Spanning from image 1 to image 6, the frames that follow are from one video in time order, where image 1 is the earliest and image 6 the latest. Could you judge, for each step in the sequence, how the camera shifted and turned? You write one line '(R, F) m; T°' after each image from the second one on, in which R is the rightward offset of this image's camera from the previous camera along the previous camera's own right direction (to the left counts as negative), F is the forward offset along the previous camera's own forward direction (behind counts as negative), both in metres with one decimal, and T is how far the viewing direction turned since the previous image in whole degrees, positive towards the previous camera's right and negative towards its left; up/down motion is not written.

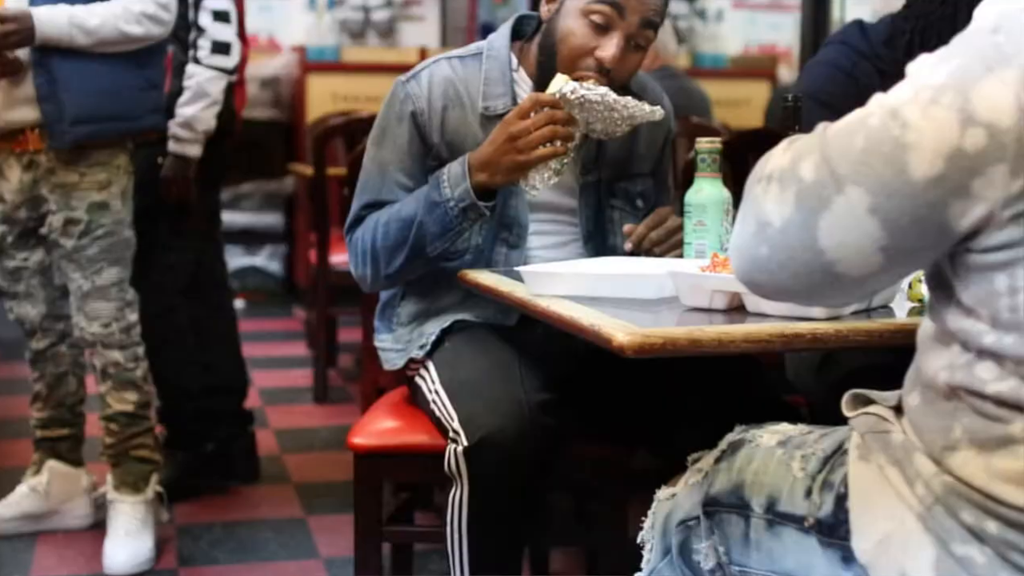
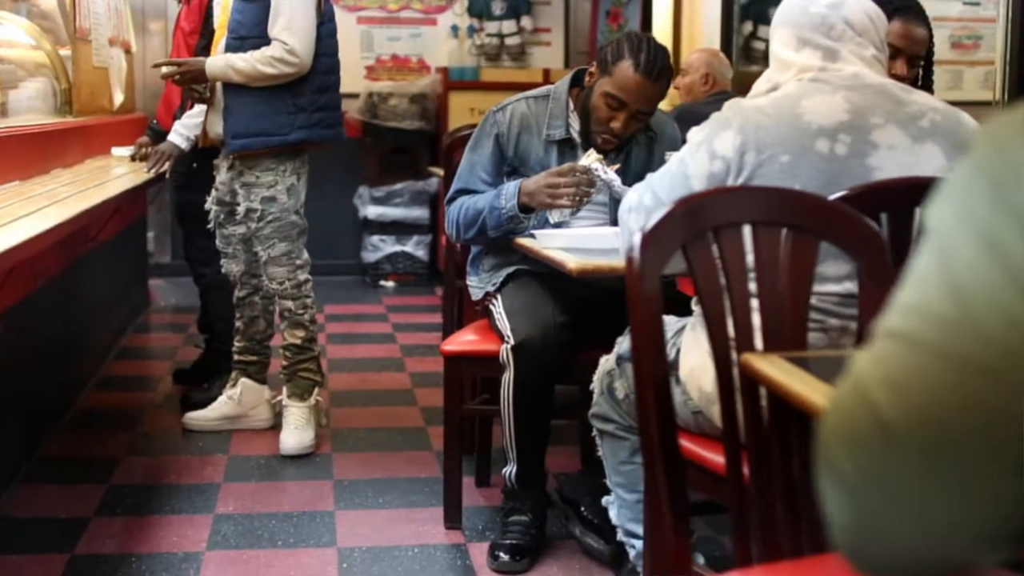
(+0.3, -0.9) m; -8°
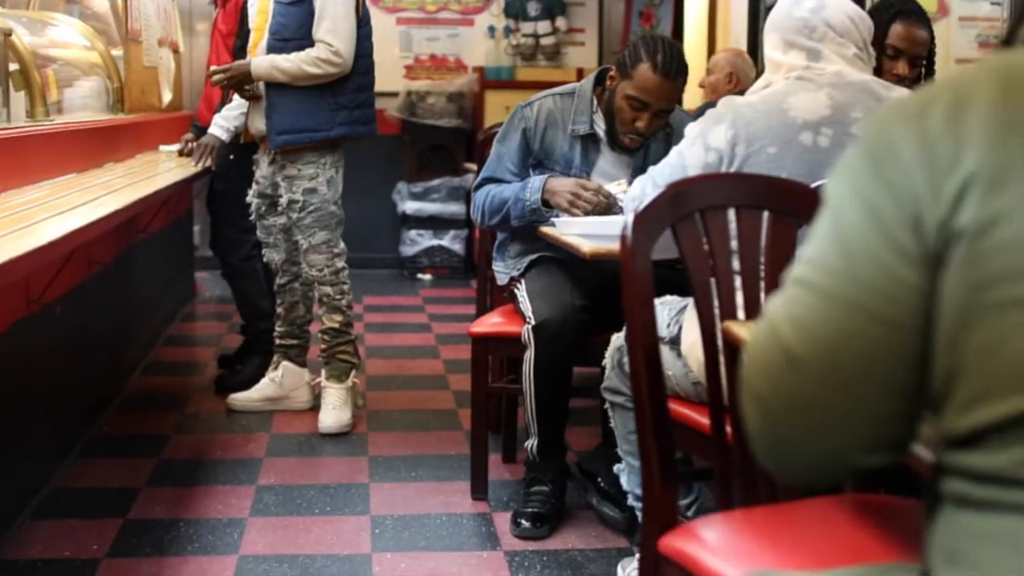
(0.0, -0.2) m; -2°
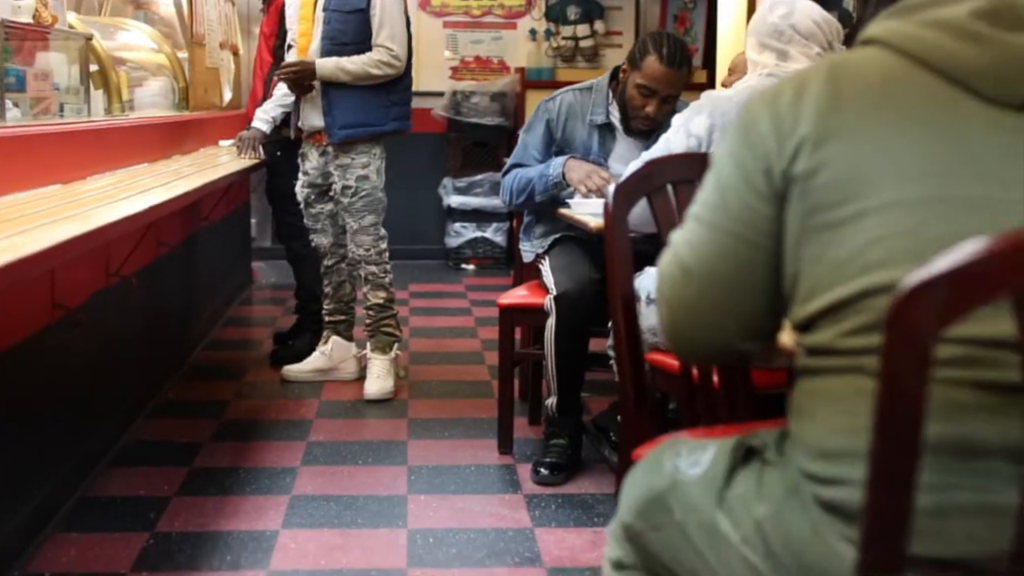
(+0.1, -0.3) m; -3°
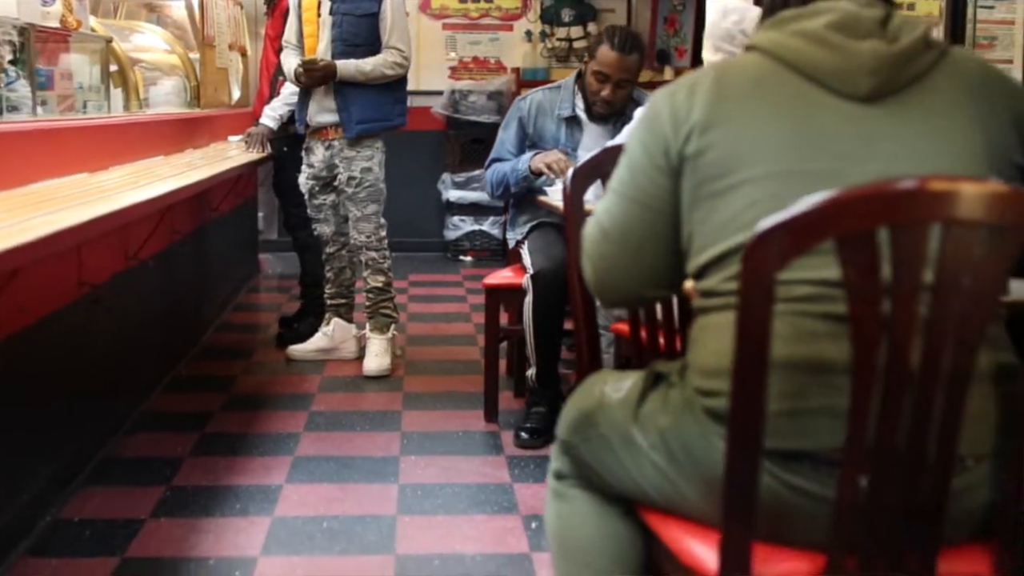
(+0.1, -0.3) m; 0°
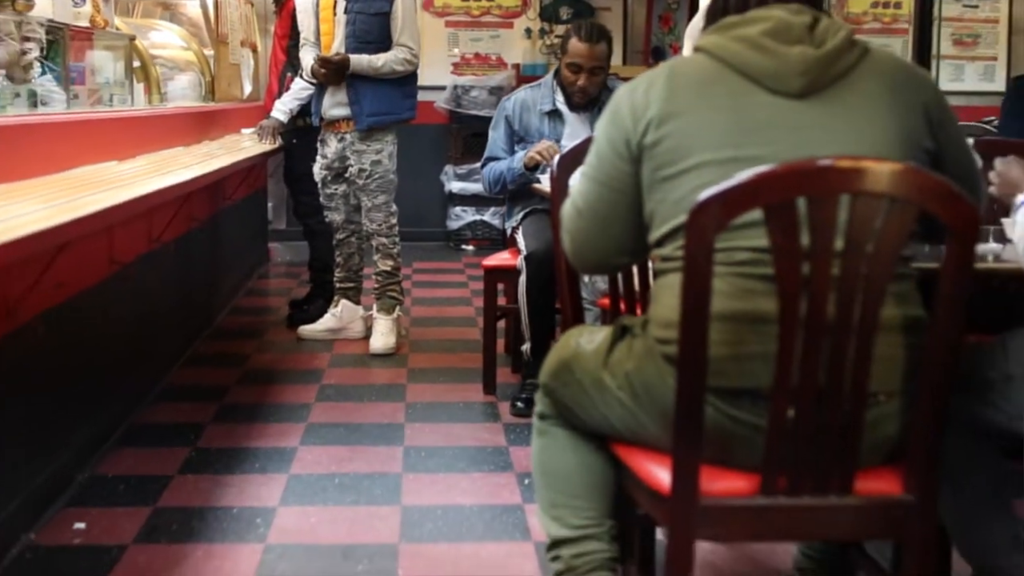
(0.0, -0.3) m; 0°
